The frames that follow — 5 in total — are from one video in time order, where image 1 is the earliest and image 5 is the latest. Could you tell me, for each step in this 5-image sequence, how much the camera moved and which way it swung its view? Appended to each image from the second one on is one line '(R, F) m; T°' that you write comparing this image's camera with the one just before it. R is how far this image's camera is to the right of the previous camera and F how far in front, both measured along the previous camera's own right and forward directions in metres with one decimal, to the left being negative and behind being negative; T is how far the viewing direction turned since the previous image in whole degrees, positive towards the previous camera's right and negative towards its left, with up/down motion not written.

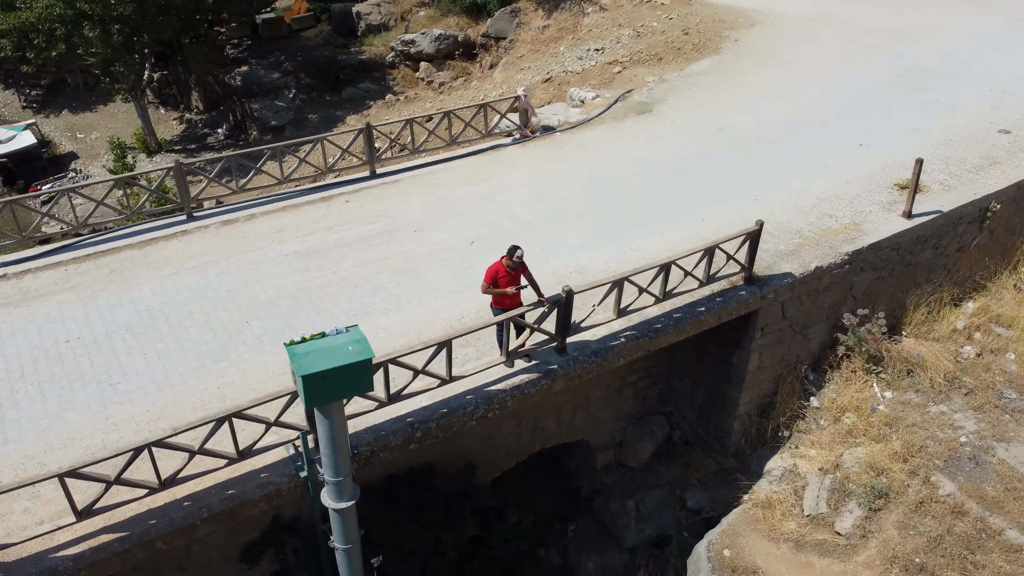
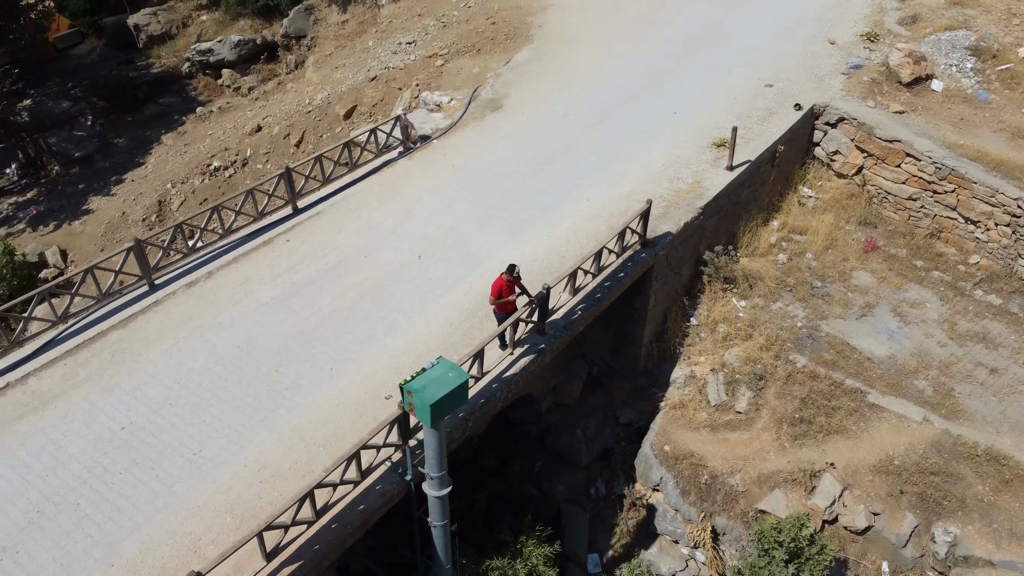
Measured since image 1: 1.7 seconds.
(-1.6, -0.9) m; +16°
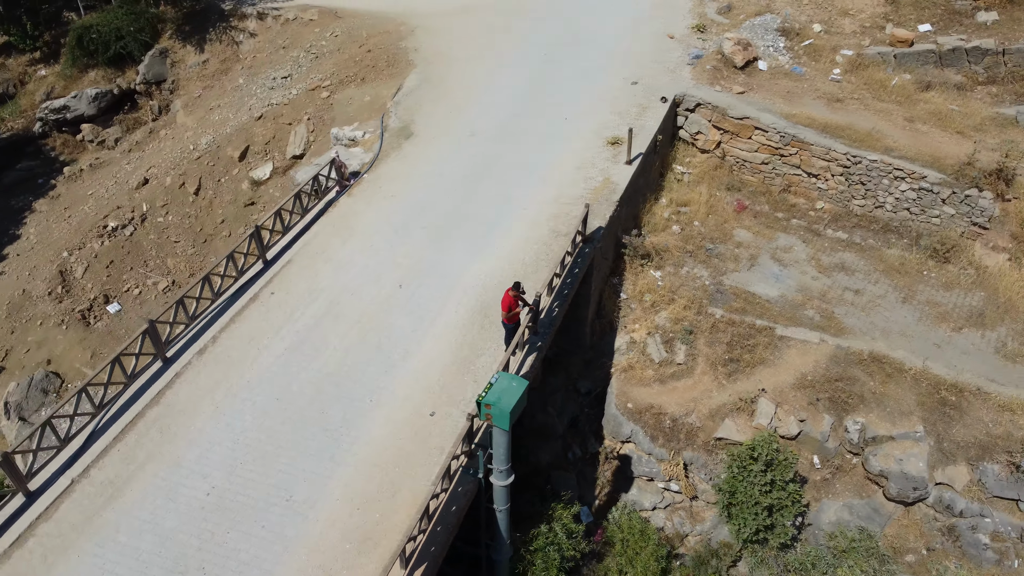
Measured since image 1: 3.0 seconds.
(-1.4, -0.8) m; +12°
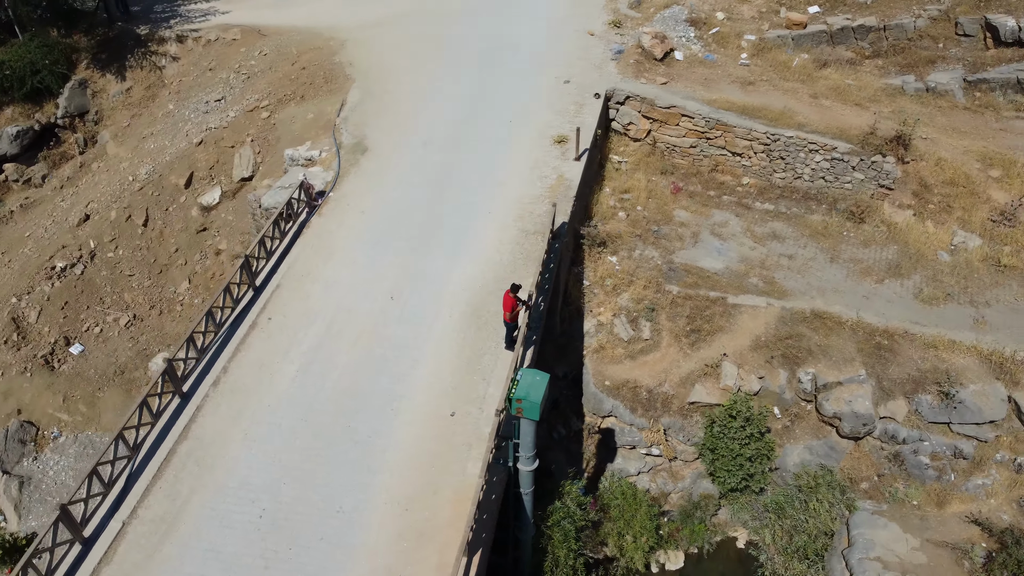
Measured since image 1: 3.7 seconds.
(-0.8, -0.5) m; +7°
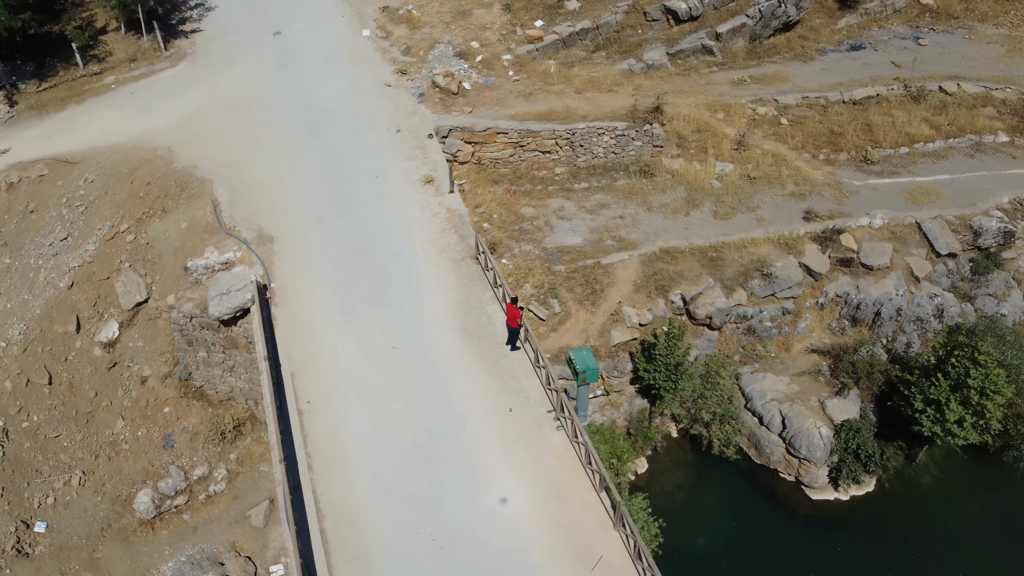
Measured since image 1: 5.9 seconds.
(-3.0, -1.6) m; +20°
